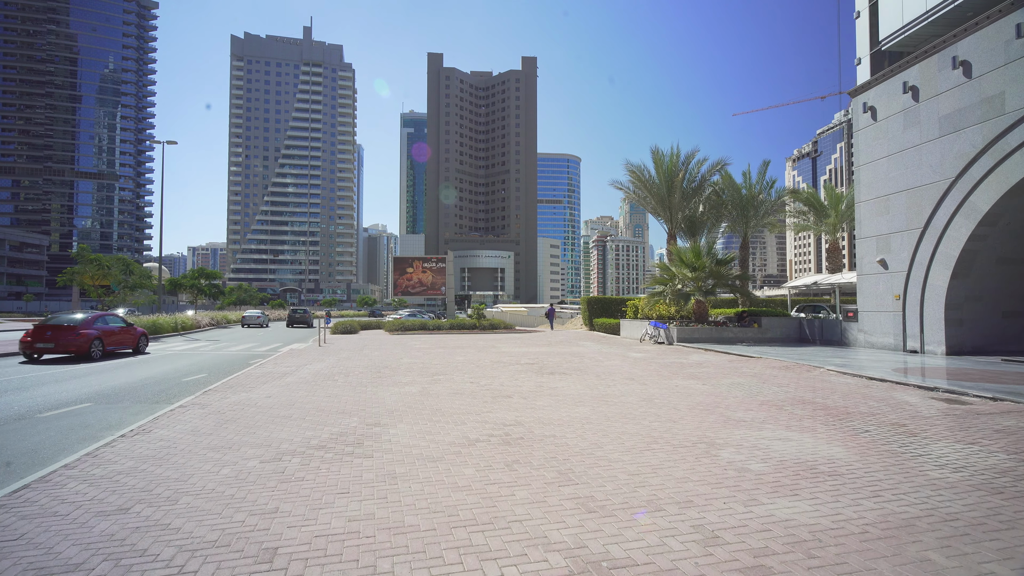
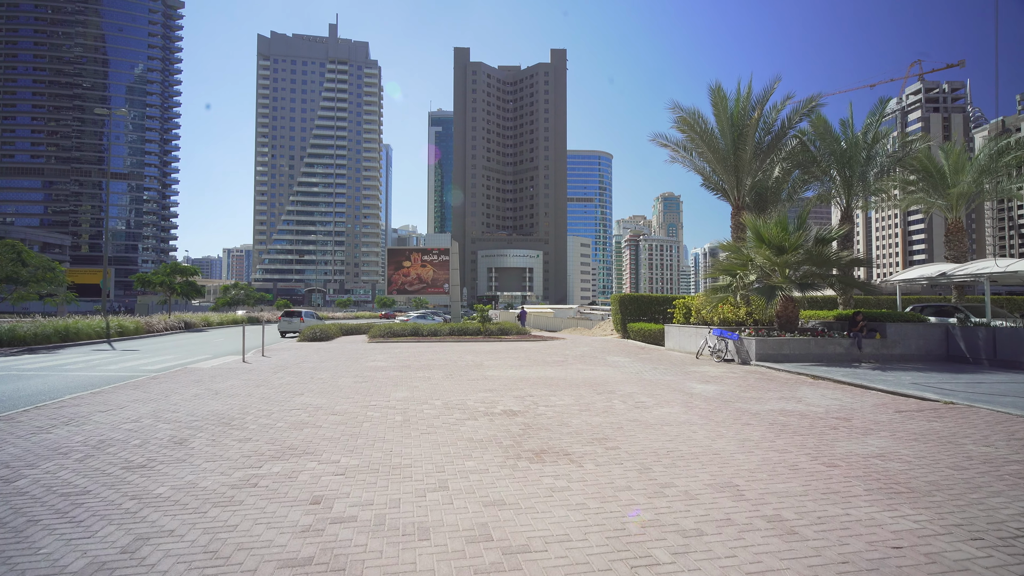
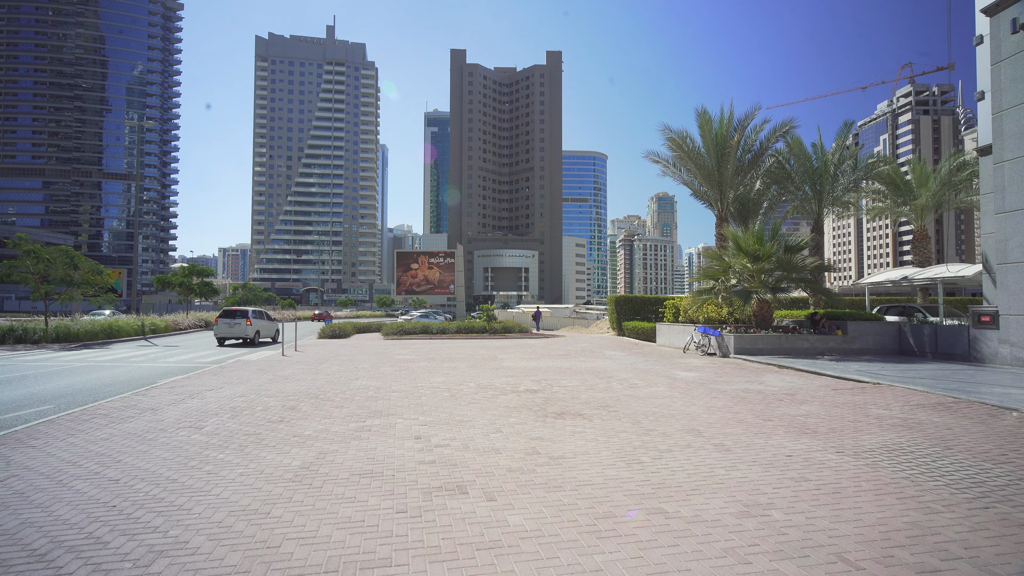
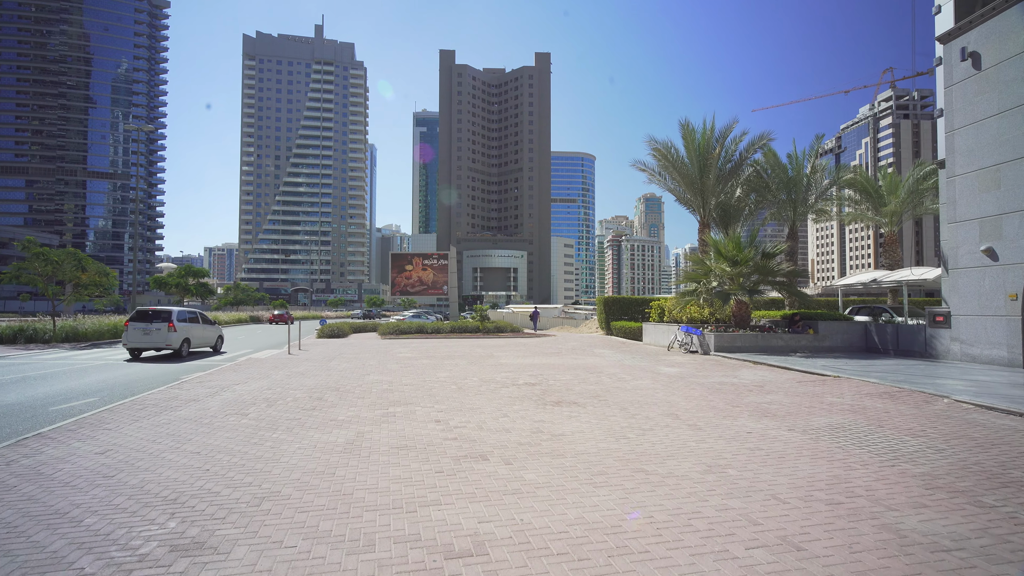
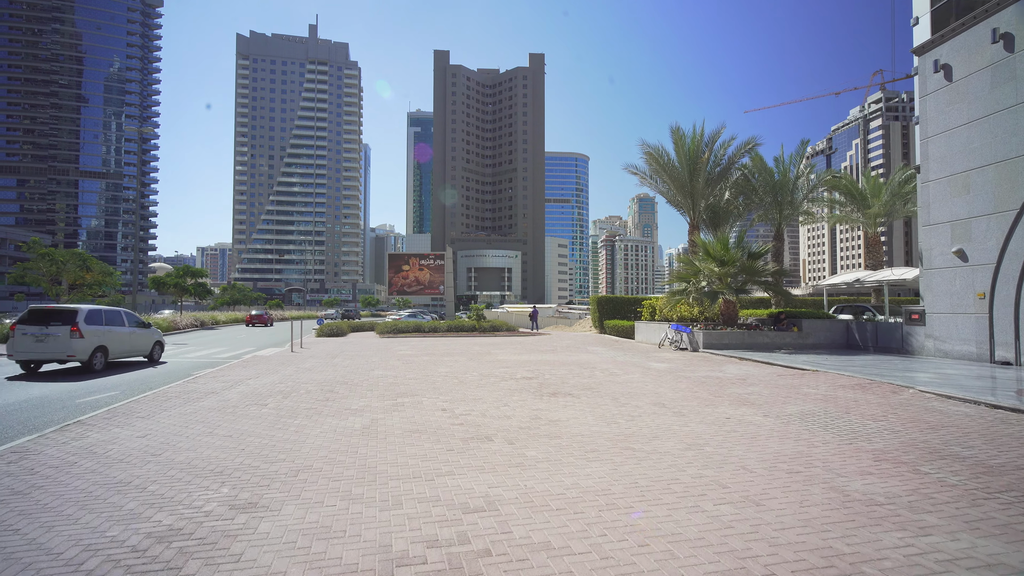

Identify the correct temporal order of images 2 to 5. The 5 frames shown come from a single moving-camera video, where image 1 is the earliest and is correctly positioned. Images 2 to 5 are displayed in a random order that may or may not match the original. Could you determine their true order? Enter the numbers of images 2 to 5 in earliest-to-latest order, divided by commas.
5, 4, 3, 2
